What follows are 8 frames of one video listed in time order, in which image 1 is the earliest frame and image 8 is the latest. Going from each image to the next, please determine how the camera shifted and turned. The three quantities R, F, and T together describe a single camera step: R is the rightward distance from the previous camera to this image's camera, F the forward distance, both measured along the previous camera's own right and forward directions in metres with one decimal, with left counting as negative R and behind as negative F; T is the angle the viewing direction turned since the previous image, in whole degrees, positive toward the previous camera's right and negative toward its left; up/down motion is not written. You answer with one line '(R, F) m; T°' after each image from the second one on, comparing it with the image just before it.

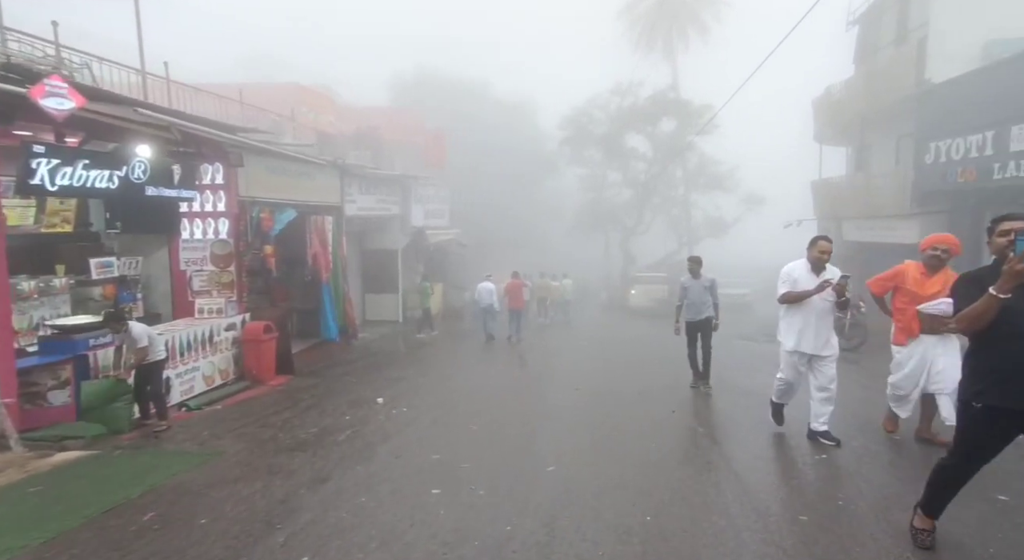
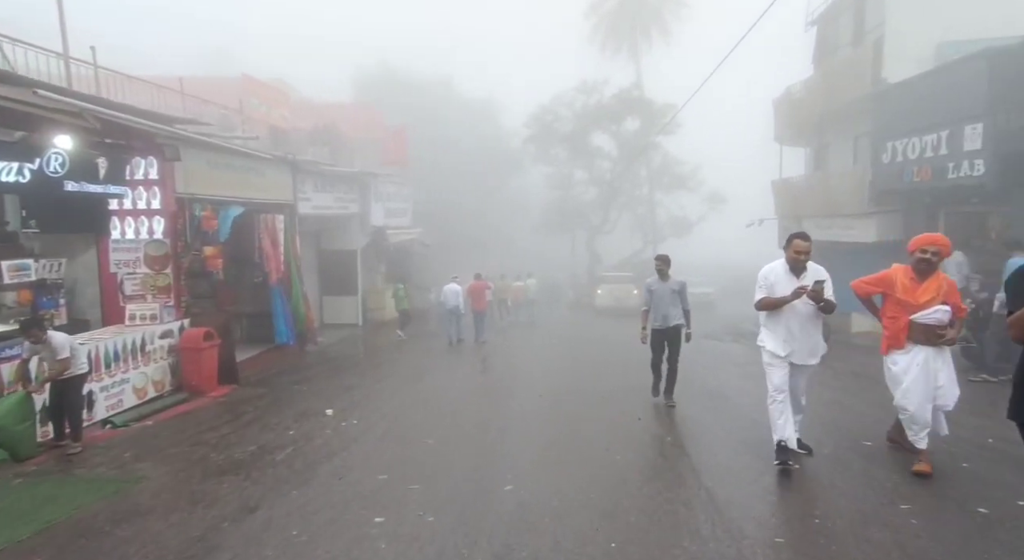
(+0.1, +0.4) m; +3°
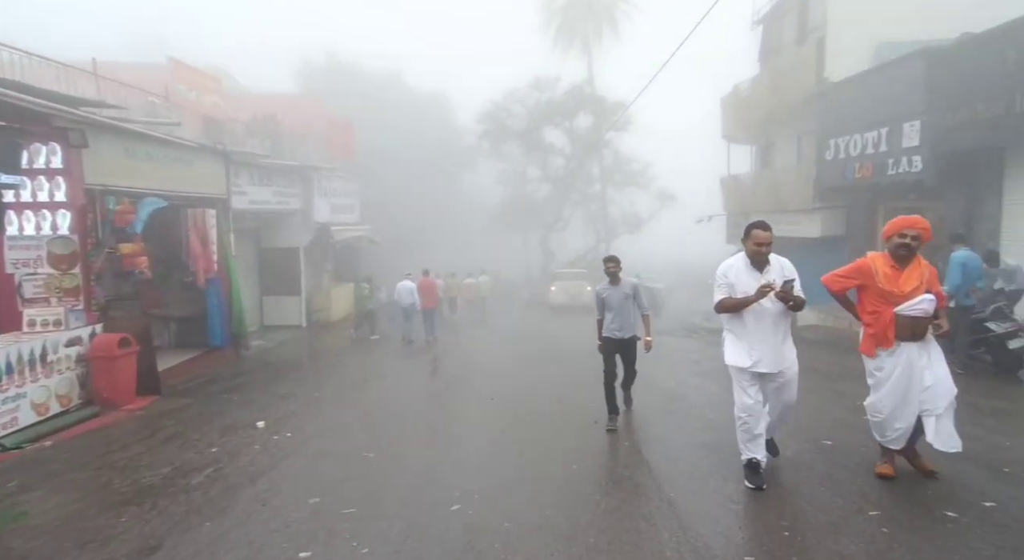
(+0.1, +0.4) m; +5°
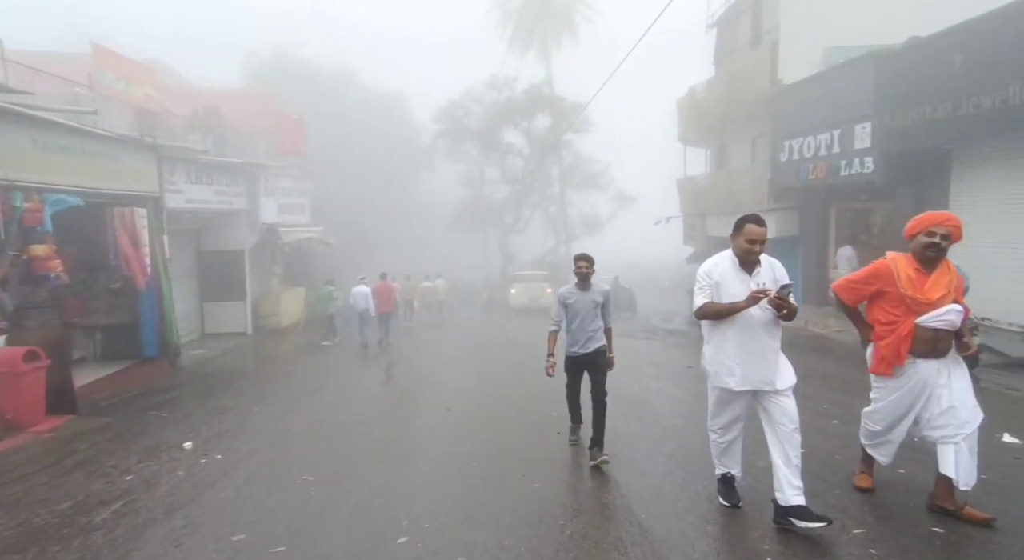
(0.0, +0.5) m; +4°
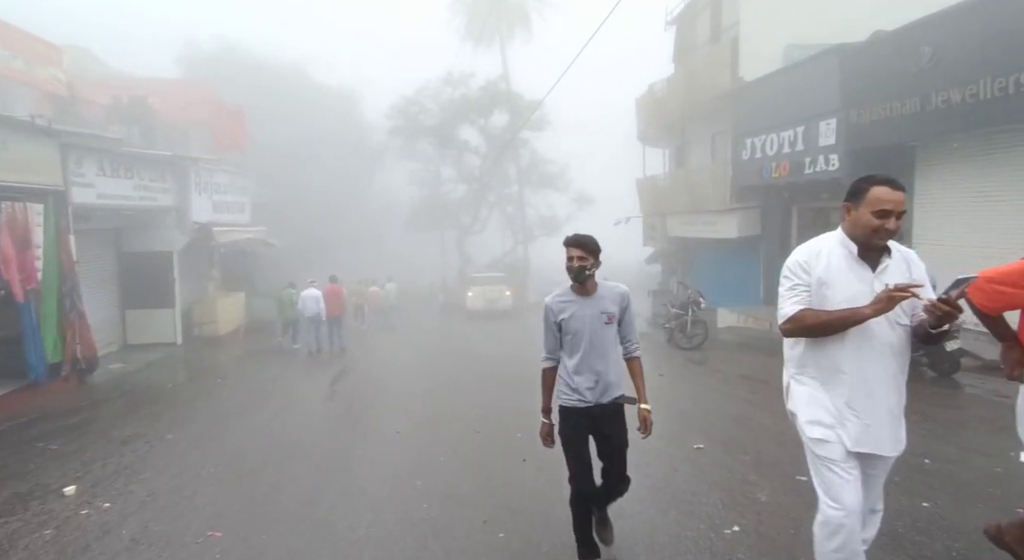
(0.0, +0.9) m; +4°
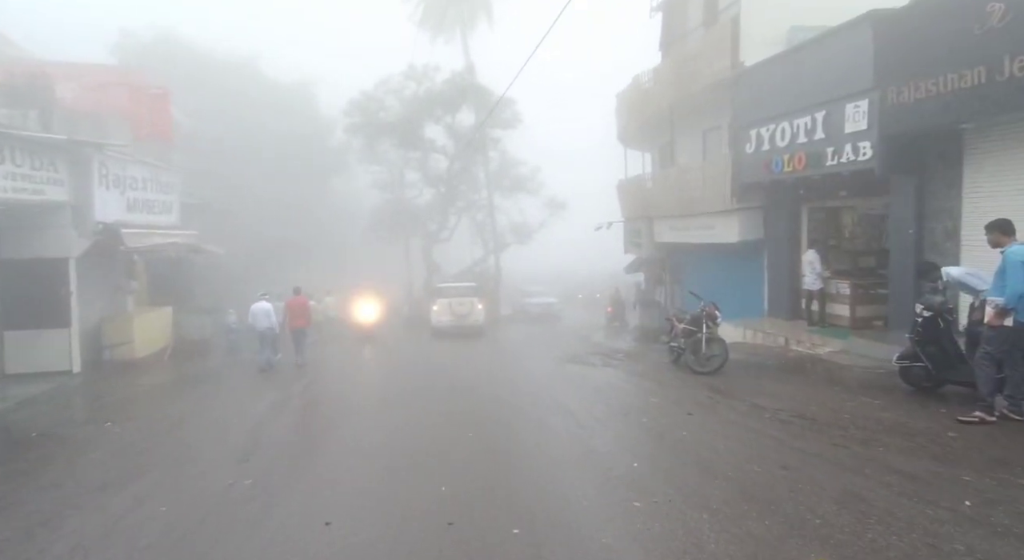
(-0.2, +2.3) m; +3°
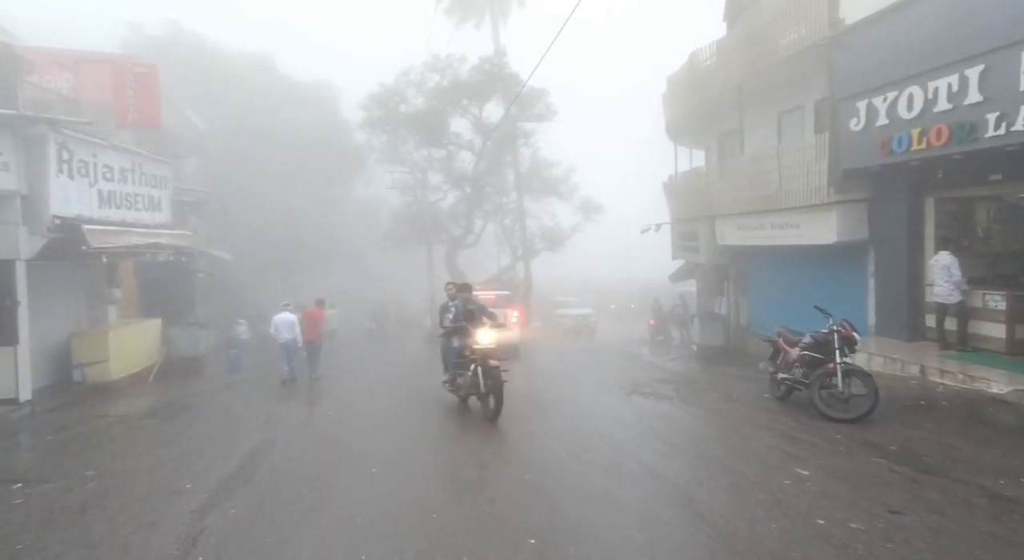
(-0.5, +2.7) m; -2°
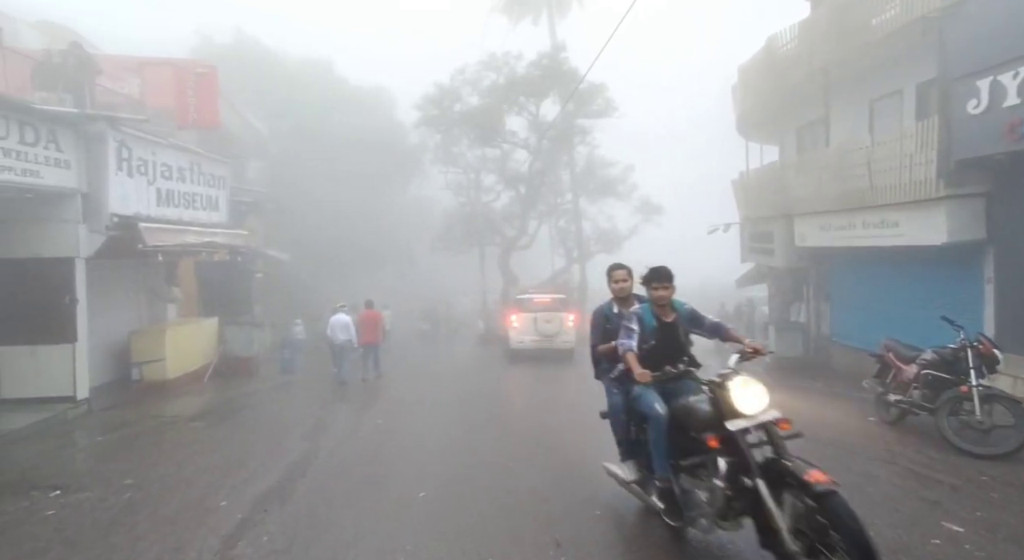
(-0.2, +0.8) m; -5°
